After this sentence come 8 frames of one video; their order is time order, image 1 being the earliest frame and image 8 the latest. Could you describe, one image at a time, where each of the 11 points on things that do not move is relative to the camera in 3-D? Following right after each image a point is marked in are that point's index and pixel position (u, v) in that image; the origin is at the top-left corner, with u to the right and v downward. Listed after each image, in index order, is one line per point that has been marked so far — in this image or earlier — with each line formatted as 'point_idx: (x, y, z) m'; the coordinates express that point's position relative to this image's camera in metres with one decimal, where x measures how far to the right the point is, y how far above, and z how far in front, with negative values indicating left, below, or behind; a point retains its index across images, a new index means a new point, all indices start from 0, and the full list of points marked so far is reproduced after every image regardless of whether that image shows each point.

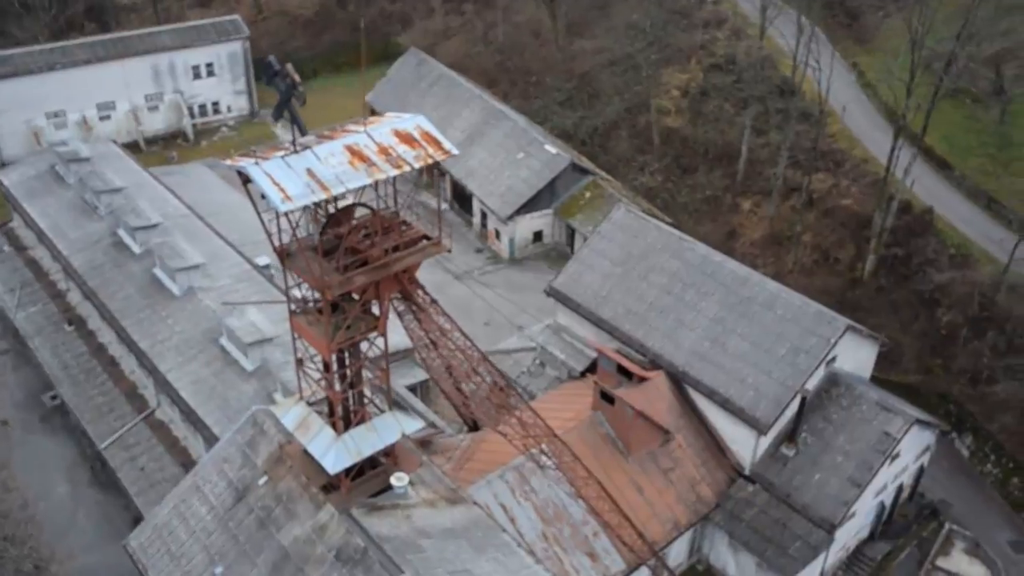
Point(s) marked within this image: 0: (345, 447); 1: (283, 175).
0: (-3.4, -3.3, +19.7) m
1: (-4.0, +2.0, +16.4) m
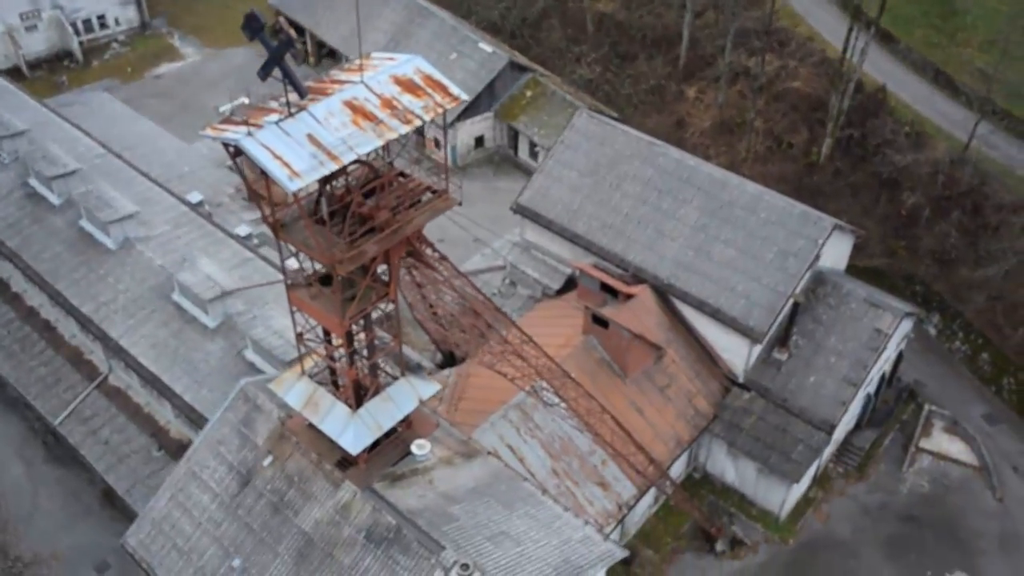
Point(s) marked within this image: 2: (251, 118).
0: (-2.8, -2.6, +18.2) m
1: (-3.4, +2.1, +14.3) m
2: (-4.1, +2.6, +14.9) m
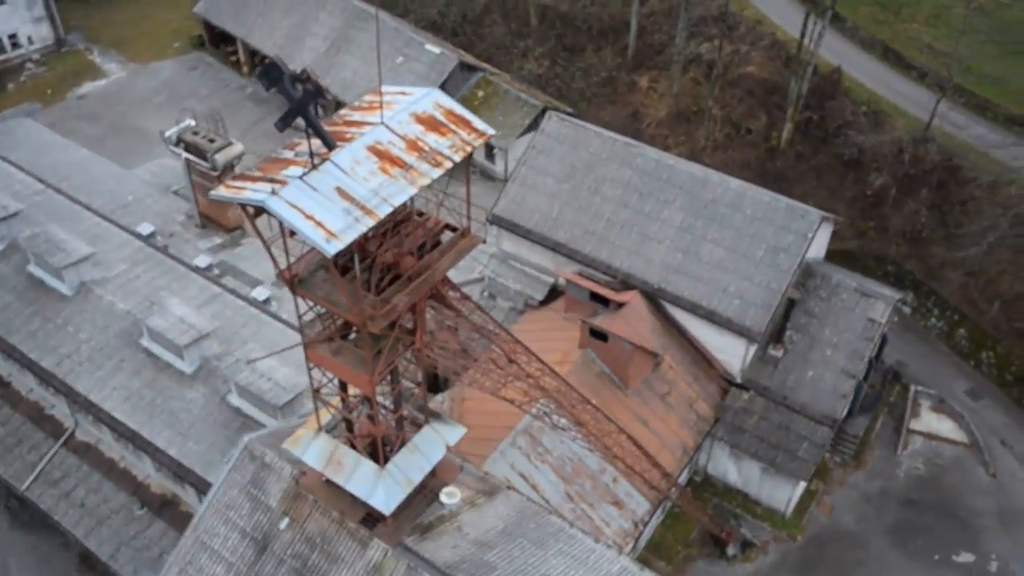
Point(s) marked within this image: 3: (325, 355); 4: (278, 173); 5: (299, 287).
0: (-2.1, -3.4, +17.2) m
1: (-2.7, +1.1, +13.1) m
2: (-3.5, +1.6, +13.6) m
3: (-3.1, -1.1, +16.0) m
4: (-3.3, +1.6, +13.6) m
5: (-3.4, 0.0, +15.2) m
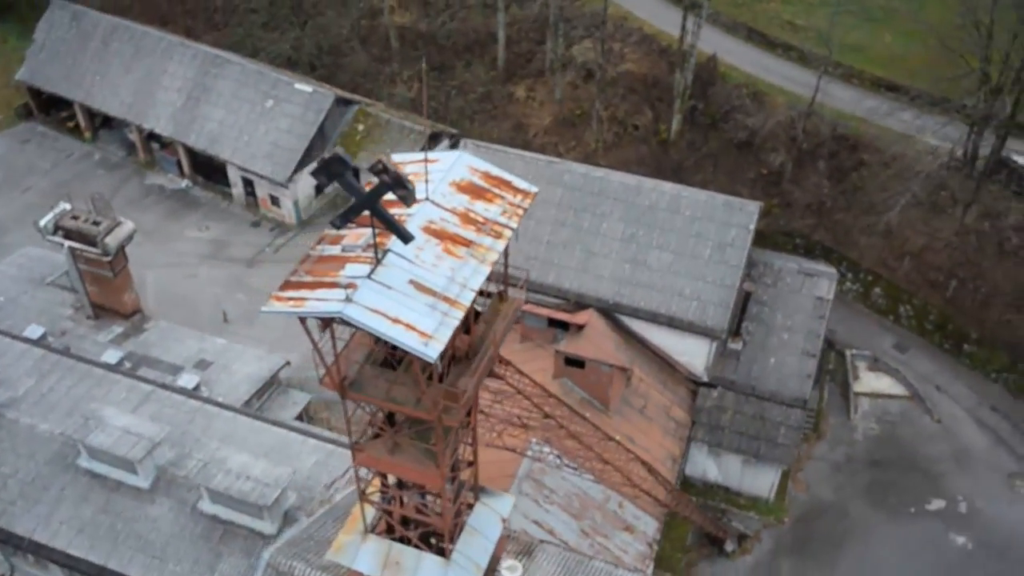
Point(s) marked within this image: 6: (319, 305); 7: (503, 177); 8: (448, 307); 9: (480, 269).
0: (-0.8, -4.7, +16.0) m
1: (-1.5, -0.2, +11.7) m
2: (-2.3, +0.1, +12.1) m
3: (-2.0, -2.6, +14.6) m
4: (-2.2, +0.2, +12.1) m
5: (-2.3, -1.5, +13.7) m
6: (-2.3, -0.2, +11.6) m
7: (-0.1, +1.6, +14.0) m
8: (-0.8, -0.2, +12.0) m
9: (-0.4, +0.2, +12.6) m
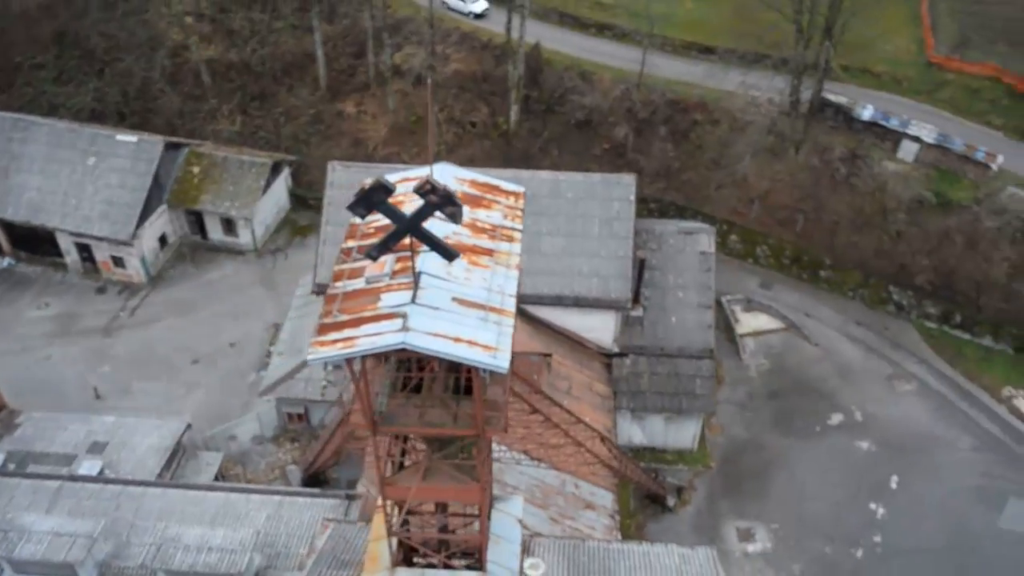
0: (-0.2, -4.7, +15.8) m
1: (-0.8, -0.4, +11.5) m
2: (-1.8, -0.2, +11.7) m
3: (-1.4, -2.9, +14.2) m
4: (-1.7, -0.2, +11.7) m
5: (-1.7, -1.9, +13.2) m
6: (-1.6, -0.6, +11.2) m
7: (-0.4, +1.6, +13.9) m
8: (-0.2, -0.3, +11.9) m
9: (-0.1, +0.2, +12.5) m
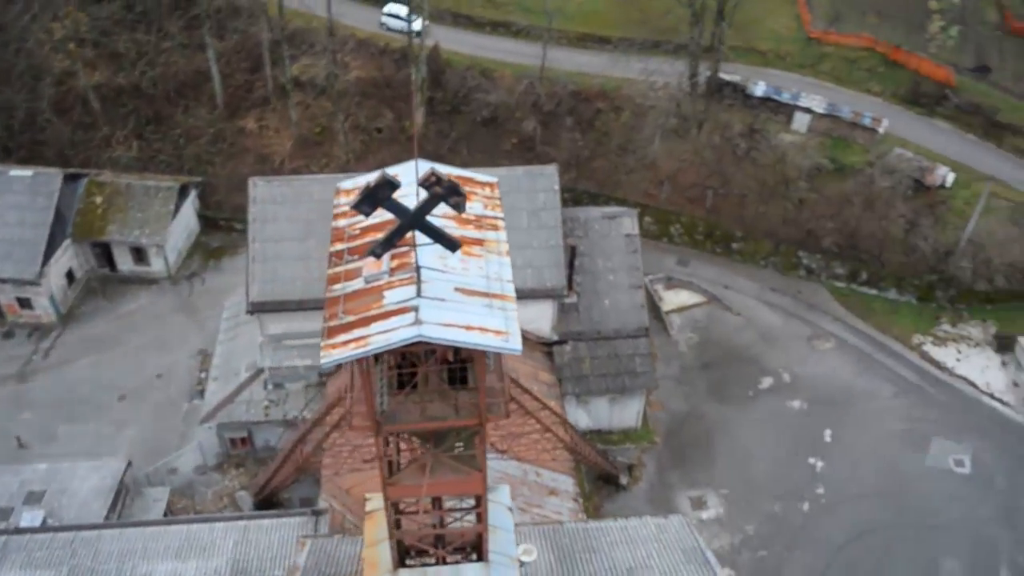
0: (-0.2, -4.6, +16.0) m
1: (-0.7, -0.3, +11.6) m
2: (-1.7, -0.3, +11.7) m
3: (-1.4, -2.9, +14.3) m
4: (-1.6, -0.2, +11.8) m
5: (-1.7, -1.9, +13.3) m
6: (-1.5, -0.6, +11.3) m
7: (-0.8, +1.7, +14.1) m
8: (-0.2, -0.2, +12.1) m
9: (-0.2, +0.4, +12.7) m
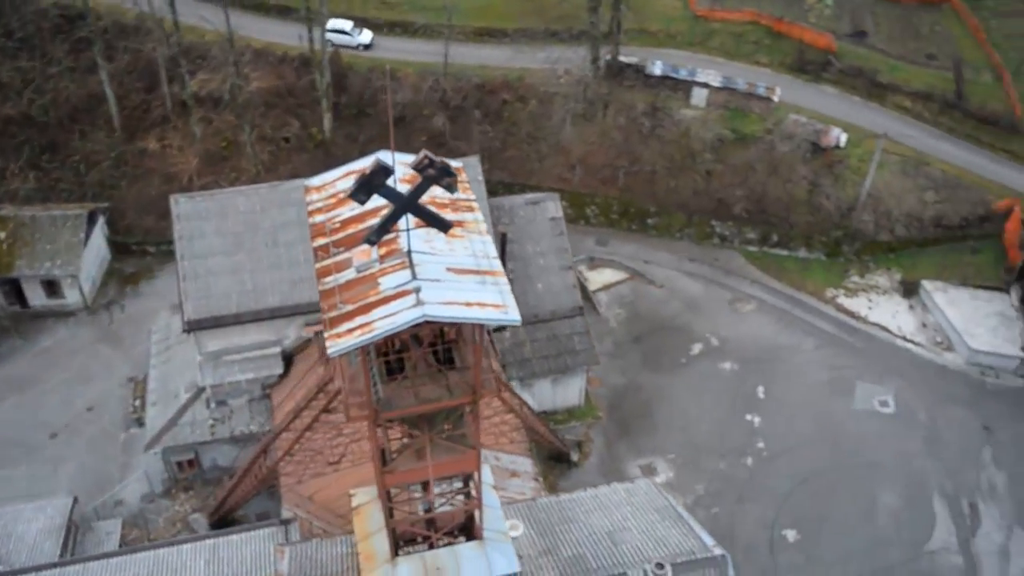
0: (-0.3, -4.3, +16.4) m
1: (-0.8, 0.0, +11.9) m
2: (-1.8, -0.1, +11.9) m
3: (-1.5, -2.7, +14.5) m
4: (-1.7, 0.0, +12.0) m
5: (-1.8, -1.7, +13.5) m
6: (-1.5, -0.4, +11.5) m
7: (-1.3, +1.9, +14.4) m
8: (-0.3, +0.1, +12.5) m
9: (-0.4, +0.7, +13.1) m
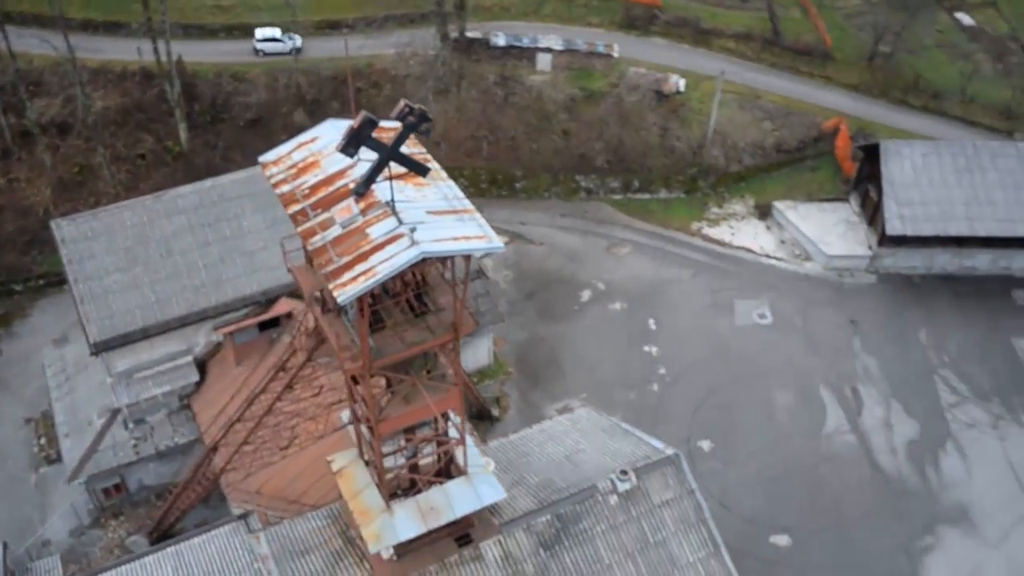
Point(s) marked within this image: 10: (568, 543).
0: (-0.7, -3.4, +17.4) m
1: (-1.1, +0.8, +12.9) m
2: (-2.0, +0.6, +12.7) m
3: (-1.8, -2.0, +15.3) m
4: (-2.0, +0.7, +12.7) m
5: (-2.0, -1.0, +14.2) m
6: (-1.6, +0.4, +12.3) m
7: (-2.3, +2.6, +15.2) m
8: (-0.8, +1.0, +13.5) m
9: (-1.0, +1.5, +14.1) m
10: (+1.1, -4.8, +18.4) m
